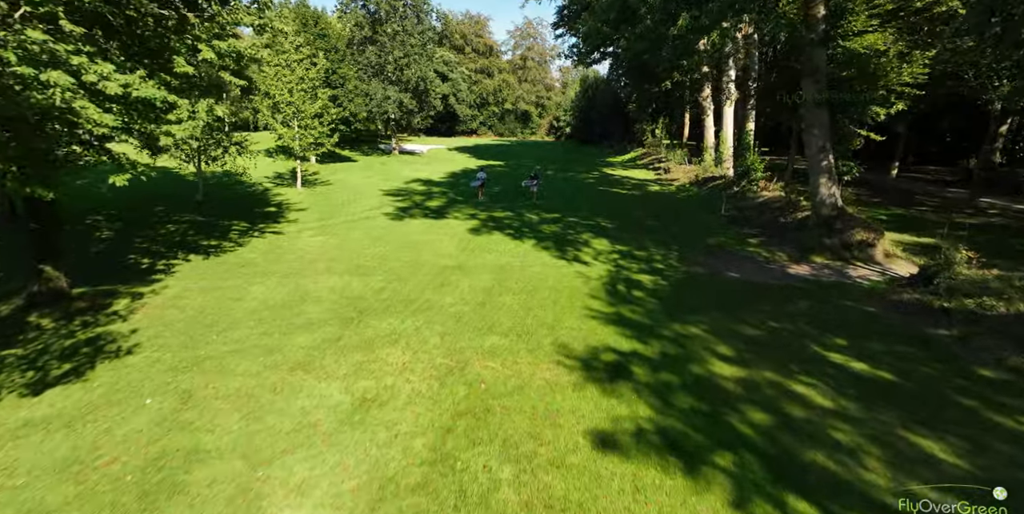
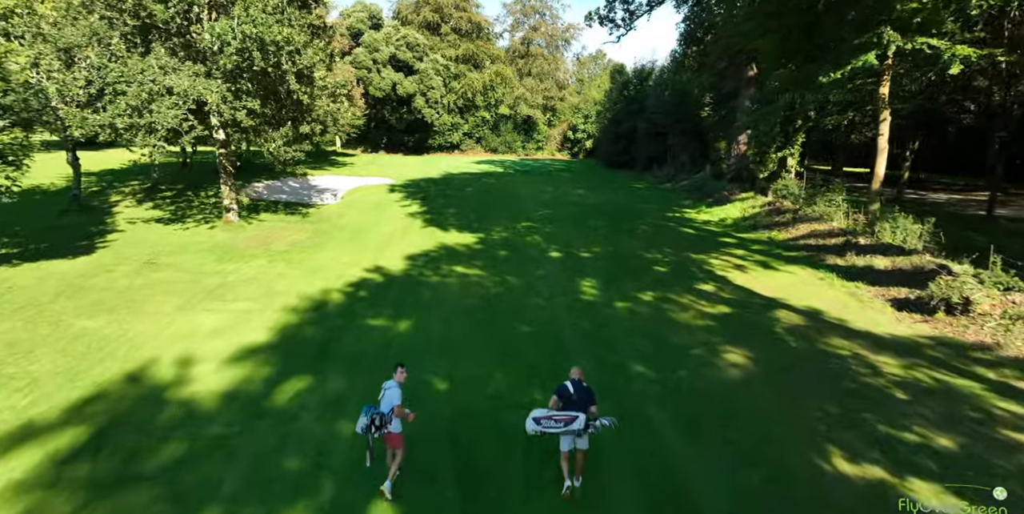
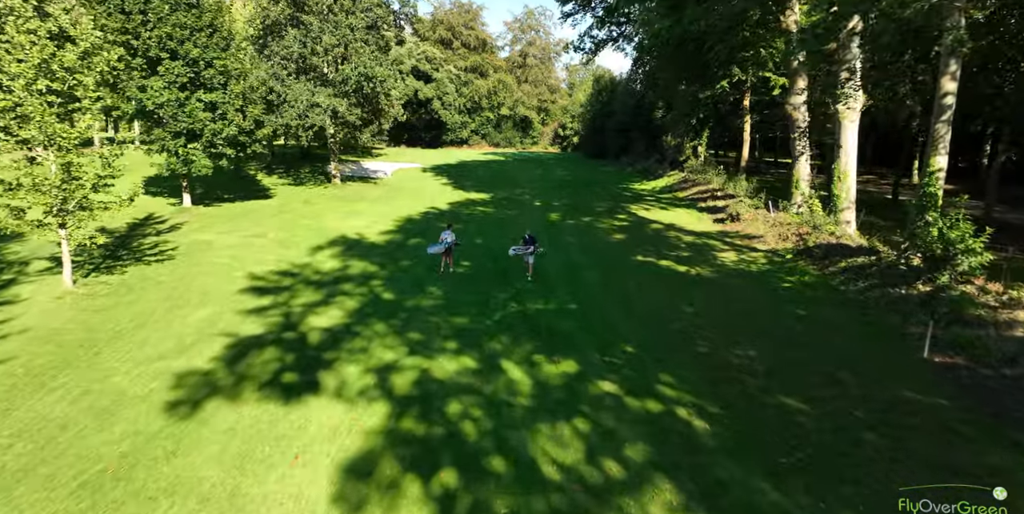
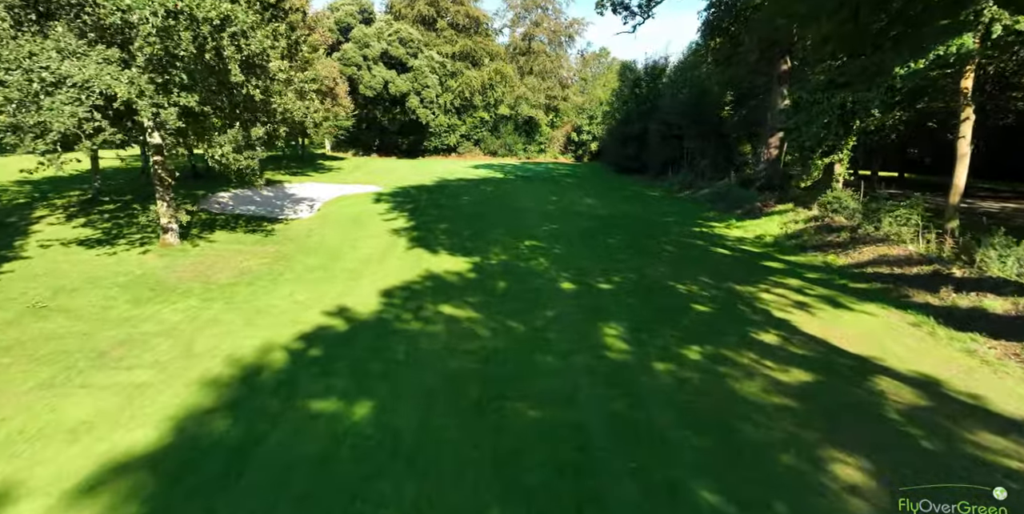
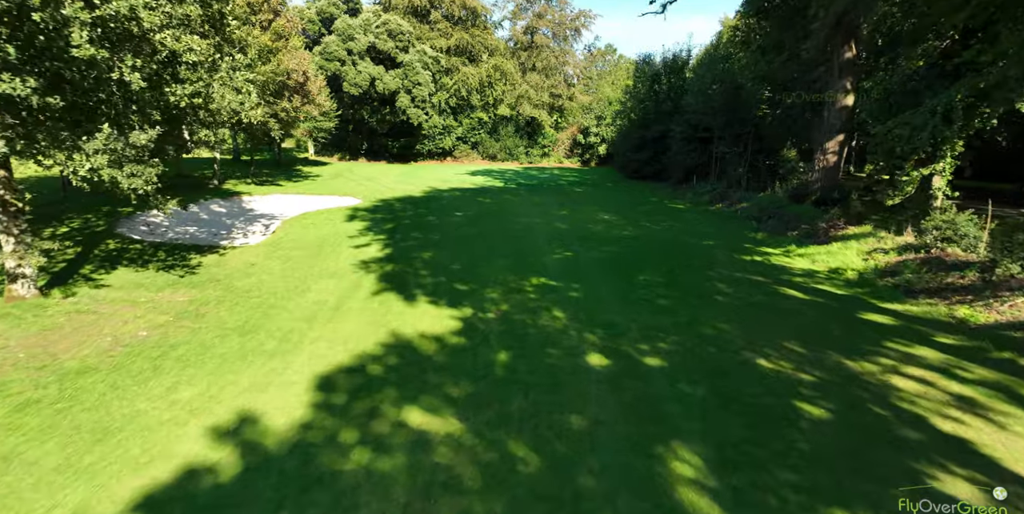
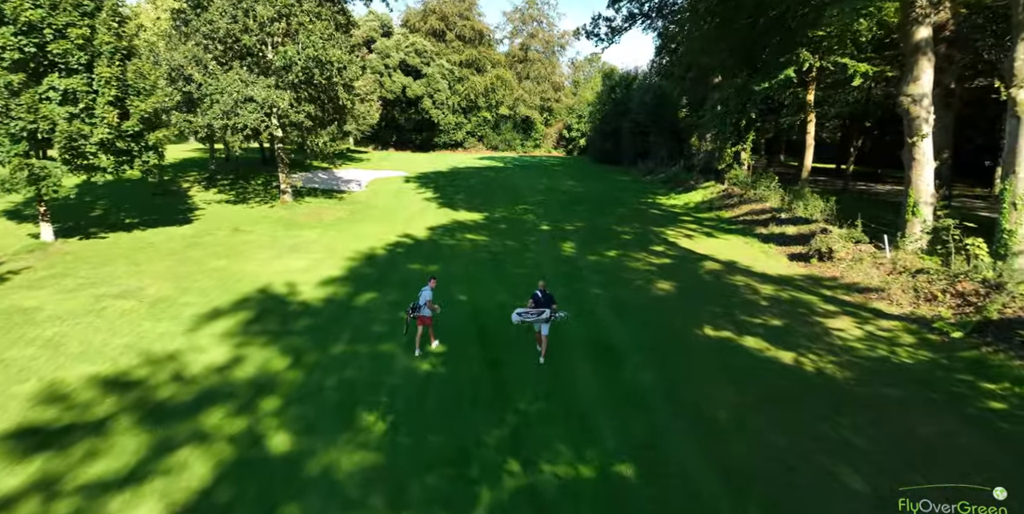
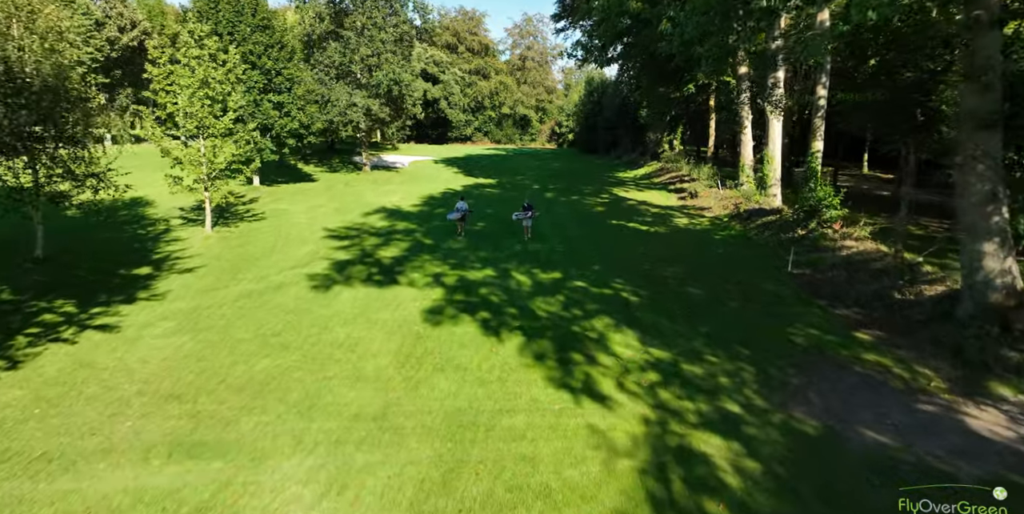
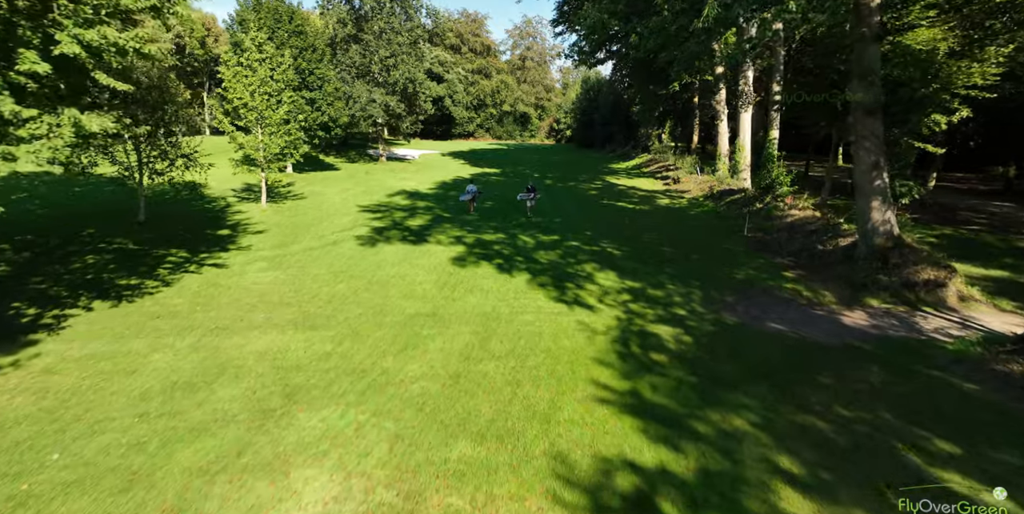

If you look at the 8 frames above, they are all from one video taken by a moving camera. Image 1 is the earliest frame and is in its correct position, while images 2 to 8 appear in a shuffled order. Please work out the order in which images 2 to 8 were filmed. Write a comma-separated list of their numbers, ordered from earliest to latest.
8, 7, 3, 6, 2, 4, 5
